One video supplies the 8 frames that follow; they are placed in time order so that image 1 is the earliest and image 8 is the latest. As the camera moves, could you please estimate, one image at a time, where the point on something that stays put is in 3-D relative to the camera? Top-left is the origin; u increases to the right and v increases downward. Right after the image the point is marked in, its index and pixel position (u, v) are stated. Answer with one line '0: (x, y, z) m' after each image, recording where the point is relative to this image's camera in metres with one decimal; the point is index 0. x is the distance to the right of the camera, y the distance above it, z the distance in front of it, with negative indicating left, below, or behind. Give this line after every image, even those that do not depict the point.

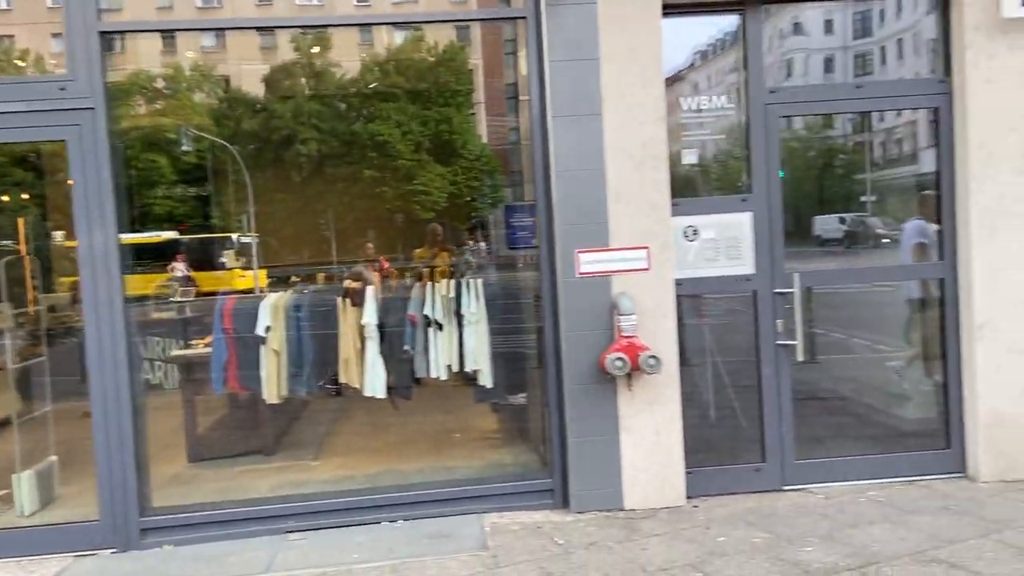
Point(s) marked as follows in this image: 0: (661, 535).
0: (+0.8, -1.3, +4.2) m
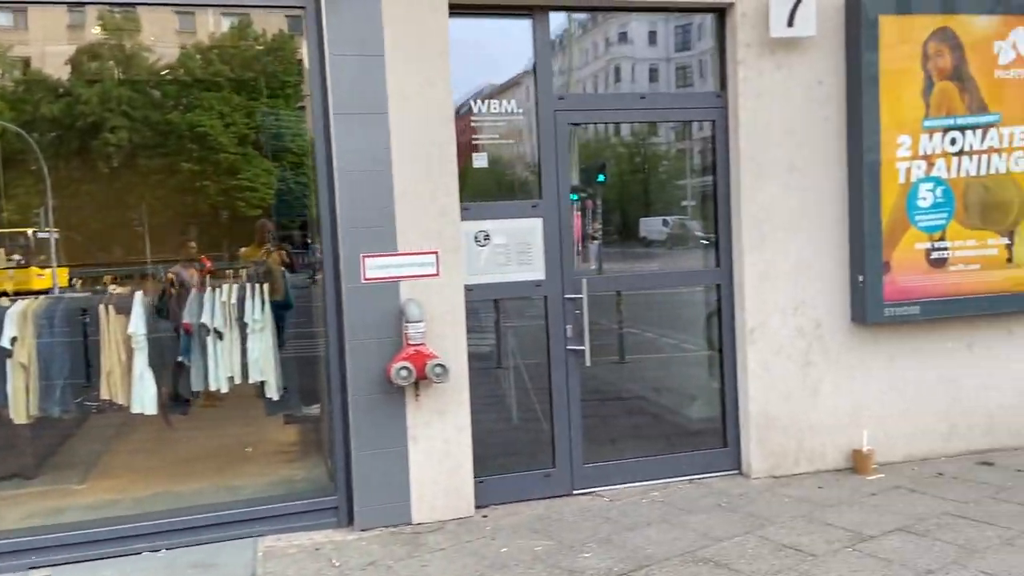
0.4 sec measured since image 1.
0: (-0.3, -1.3, +4.1) m
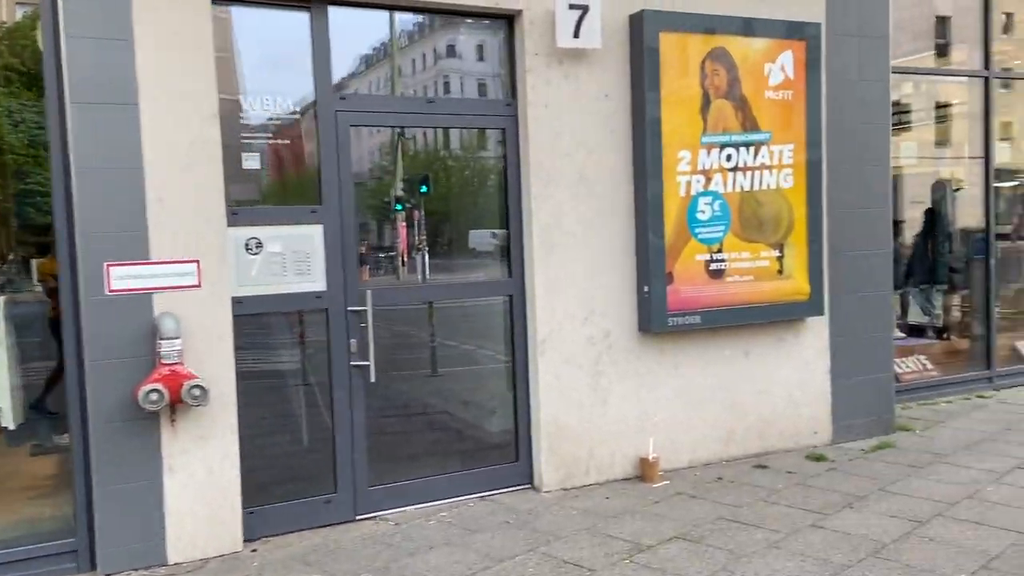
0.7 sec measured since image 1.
0: (-1.4, -1.4, +3.7) m
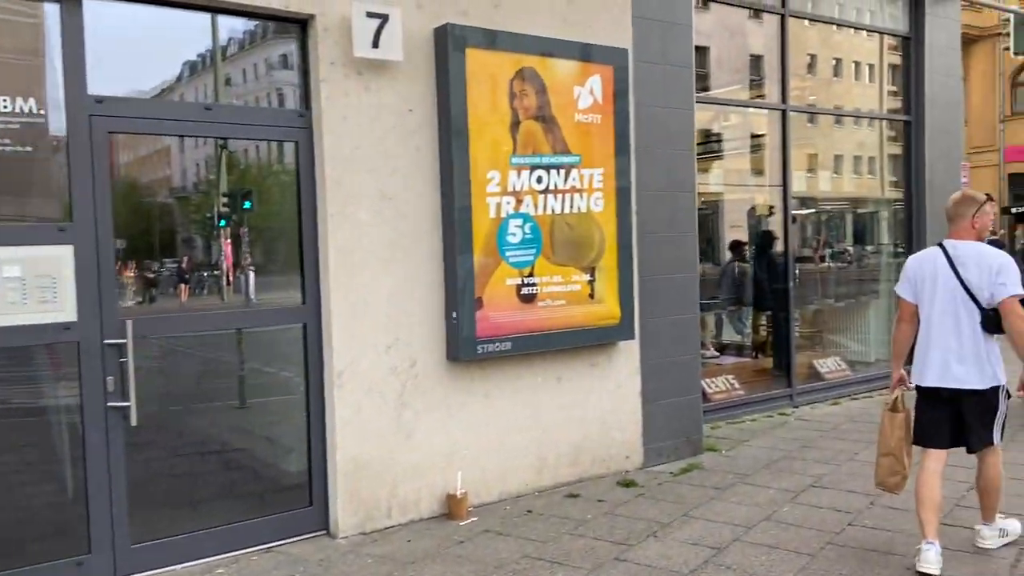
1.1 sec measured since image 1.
0: (-2.3, -1.5, +3.0) m
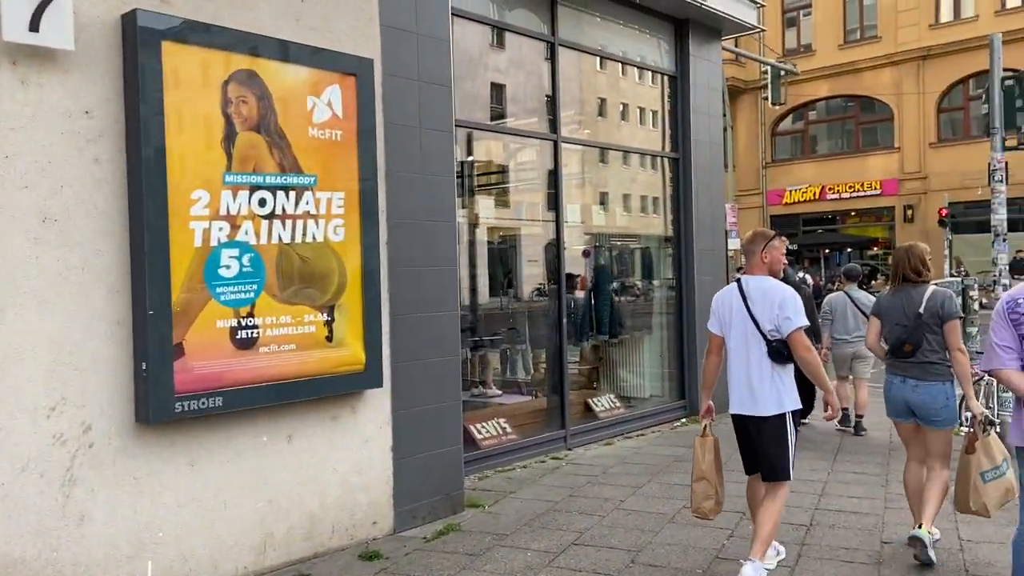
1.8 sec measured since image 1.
0: (-3.3, -1.7, +1.6) m
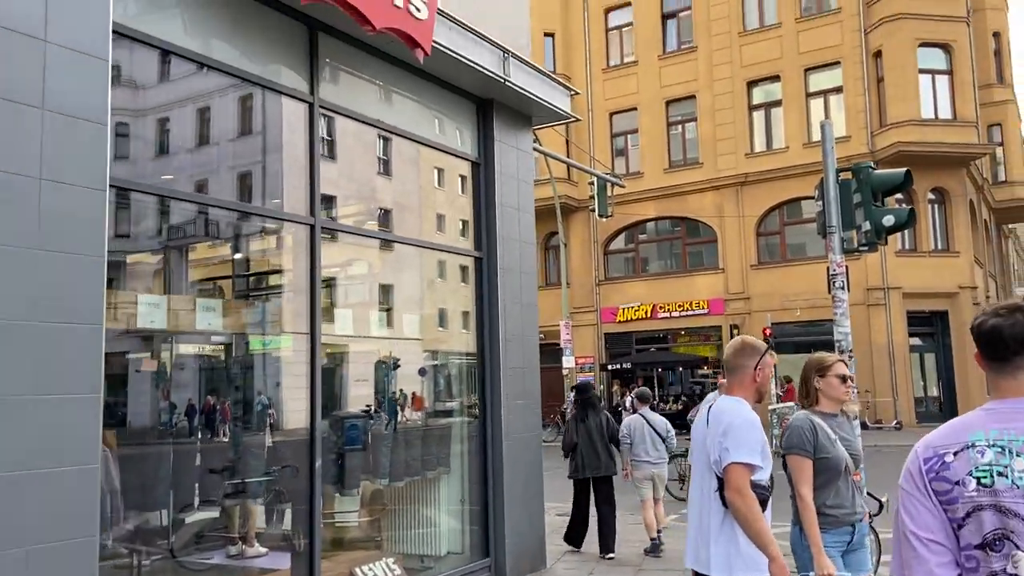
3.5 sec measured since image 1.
0: (-3.9, -1.6, -1.1) m
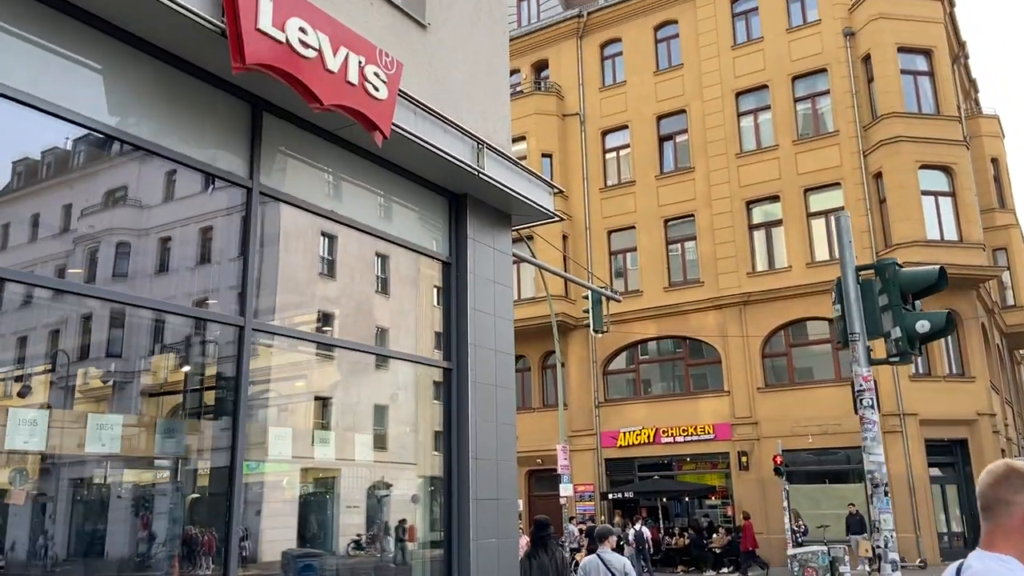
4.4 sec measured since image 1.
0: (-4.2, -1.2, -2.2) m
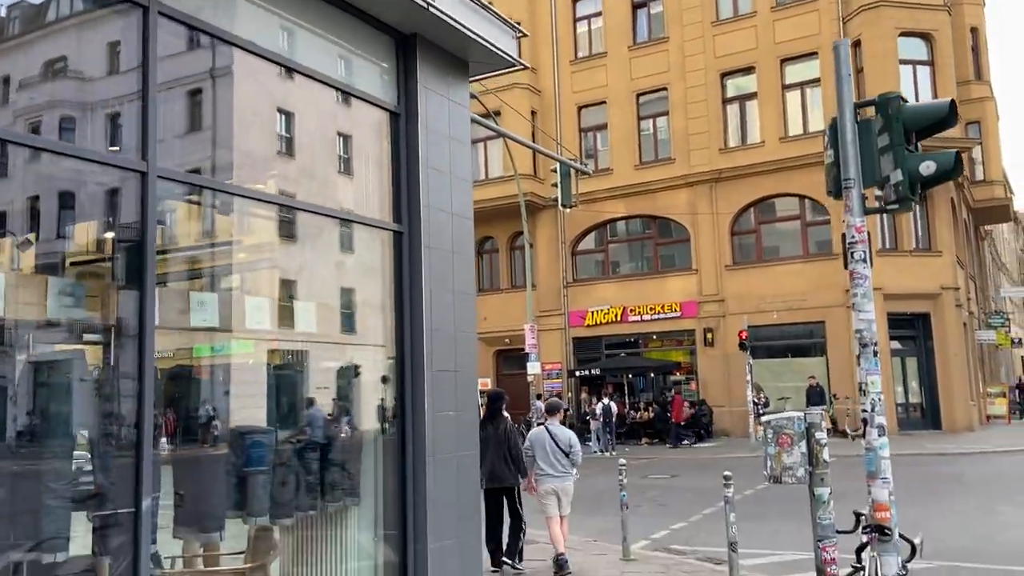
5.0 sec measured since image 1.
0: (-4.2, -1.4, -2.8) m
